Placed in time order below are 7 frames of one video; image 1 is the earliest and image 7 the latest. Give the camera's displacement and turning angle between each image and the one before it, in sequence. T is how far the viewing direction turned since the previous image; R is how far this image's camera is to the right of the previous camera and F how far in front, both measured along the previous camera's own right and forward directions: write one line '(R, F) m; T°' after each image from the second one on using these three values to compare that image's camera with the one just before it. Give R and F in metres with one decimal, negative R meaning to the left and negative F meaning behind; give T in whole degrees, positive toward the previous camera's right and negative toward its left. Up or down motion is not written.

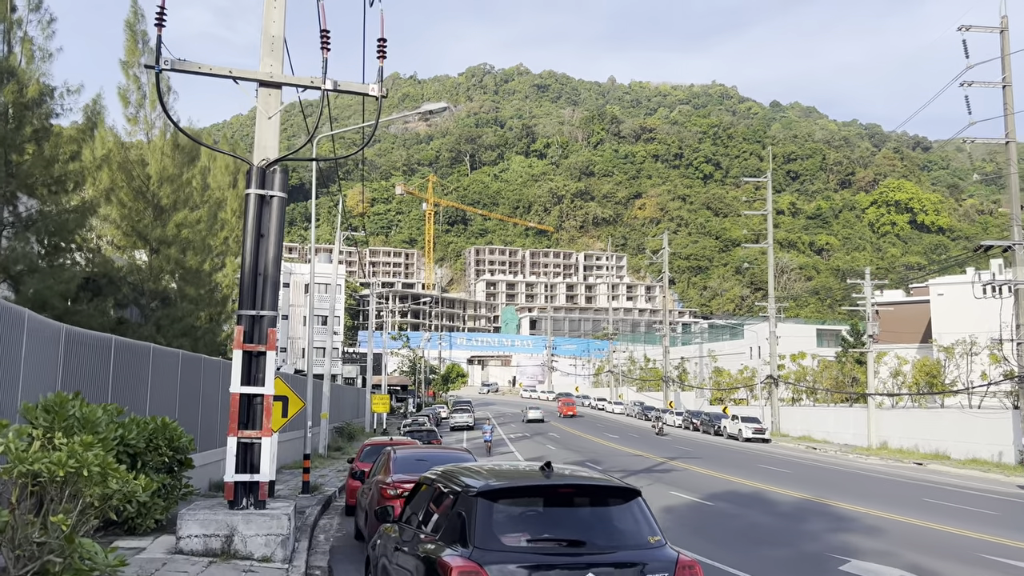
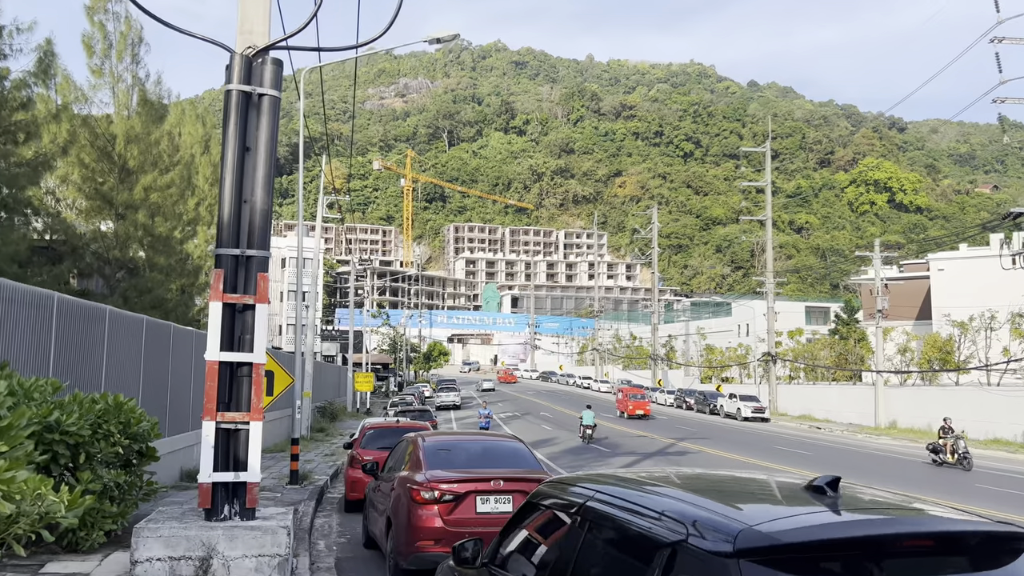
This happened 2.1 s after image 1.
(-0.8, +2.3) m; +2°
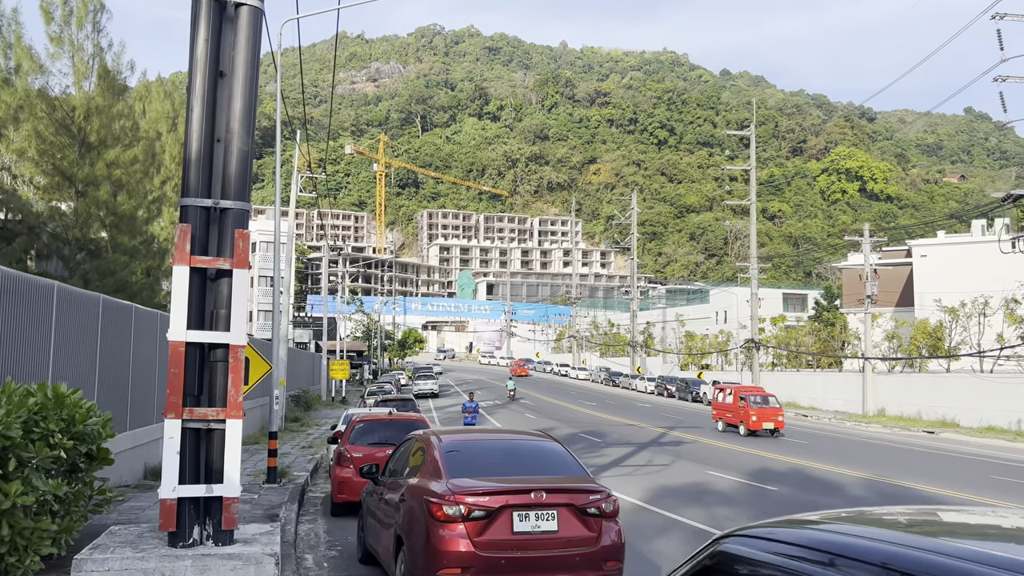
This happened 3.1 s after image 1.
(-0.4, +1.3) m; +2°
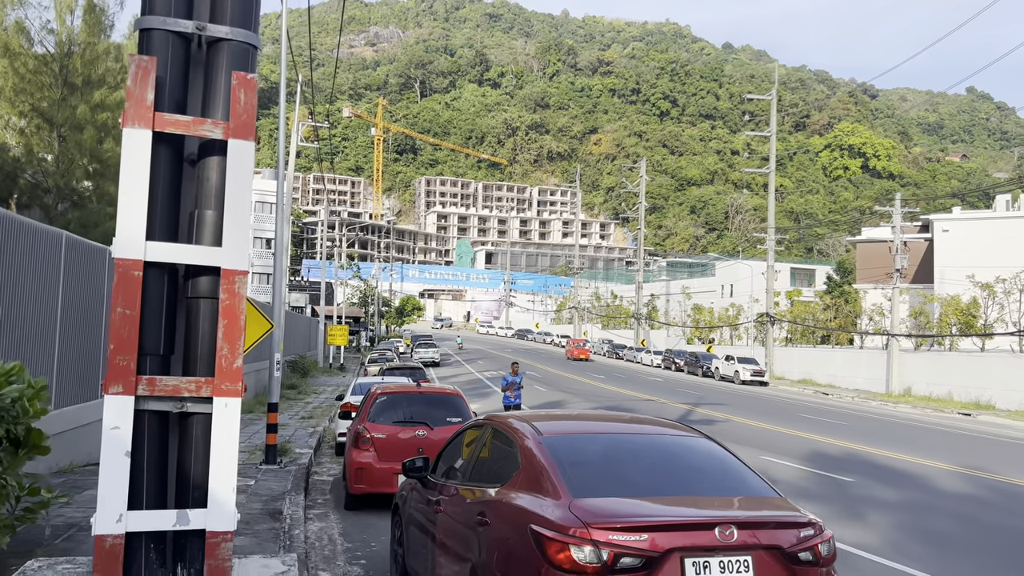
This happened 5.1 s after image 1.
(-0.7, +2.1) m; 0°
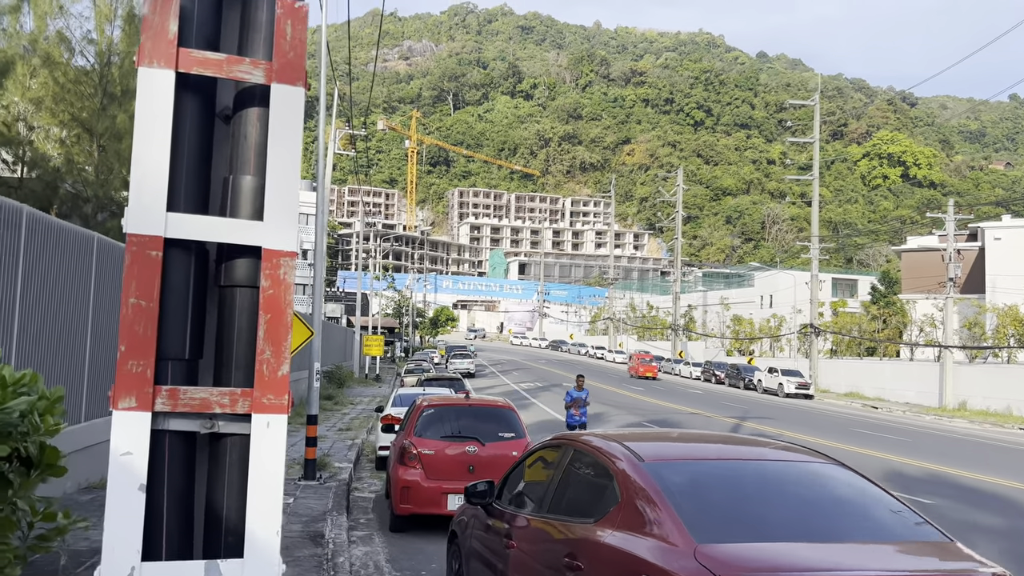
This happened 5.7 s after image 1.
(-0.2, +0.7) m; -2°
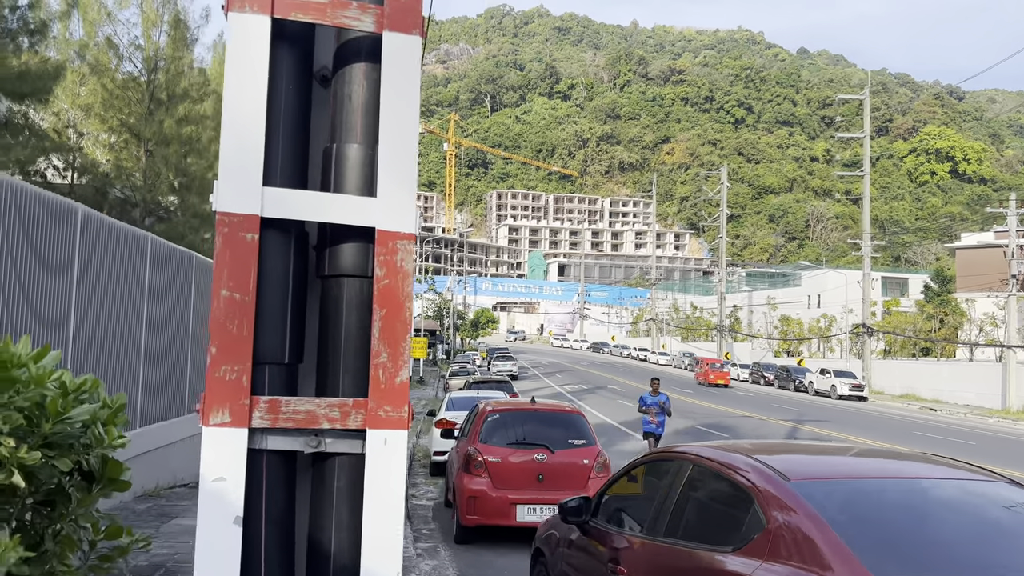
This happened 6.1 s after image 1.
(-0.3, +0.4) m; -3°
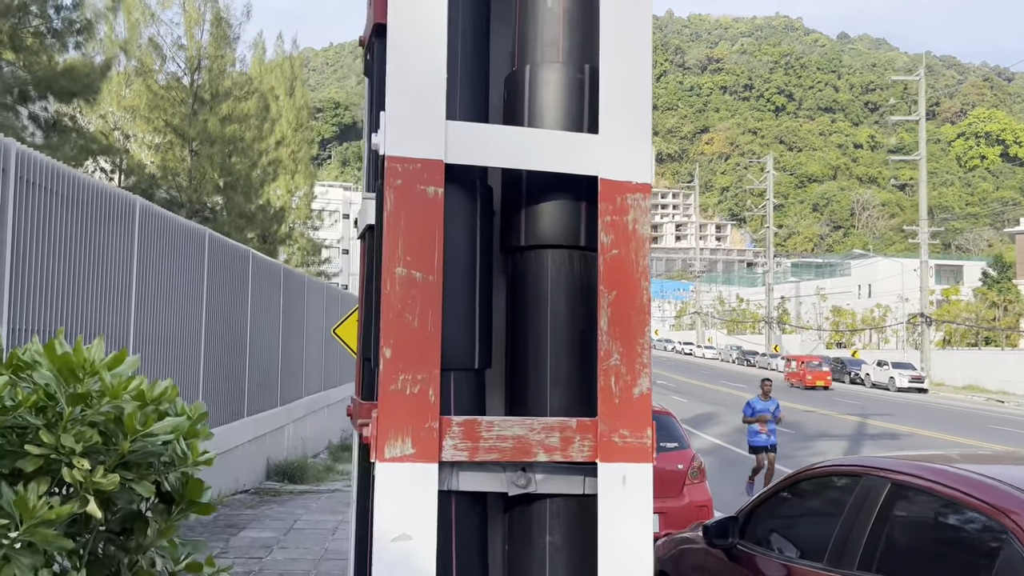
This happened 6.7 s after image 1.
(-0.4, +0.5) m; -3°
